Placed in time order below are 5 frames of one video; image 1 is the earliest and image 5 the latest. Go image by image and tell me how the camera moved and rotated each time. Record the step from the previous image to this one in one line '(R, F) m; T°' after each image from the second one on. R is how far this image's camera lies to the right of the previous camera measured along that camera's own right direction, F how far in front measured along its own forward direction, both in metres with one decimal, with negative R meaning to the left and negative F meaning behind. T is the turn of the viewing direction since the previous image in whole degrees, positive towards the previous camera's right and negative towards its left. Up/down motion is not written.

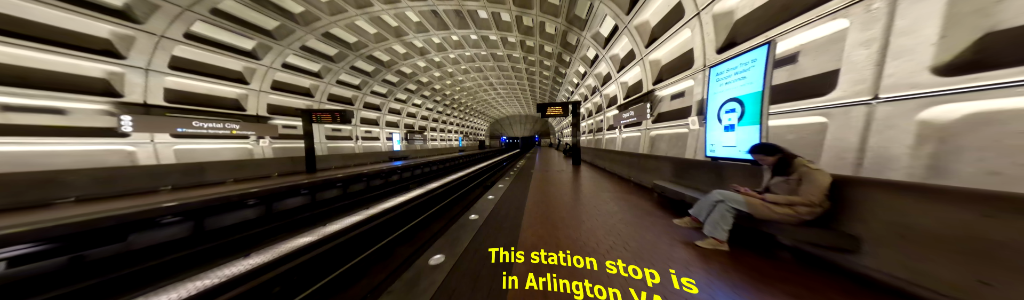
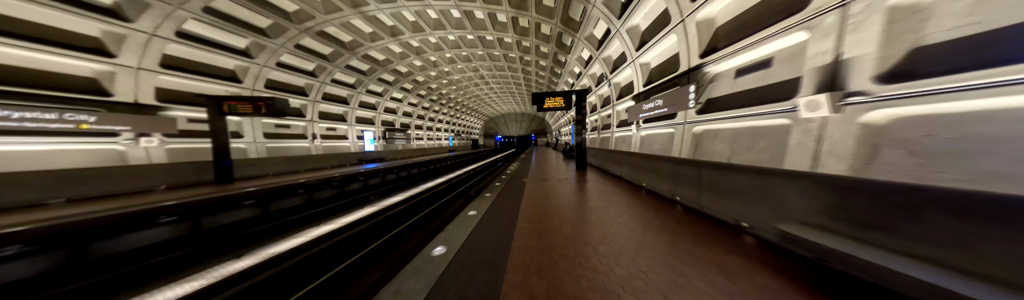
(+0.2, +1.2) m; +1°
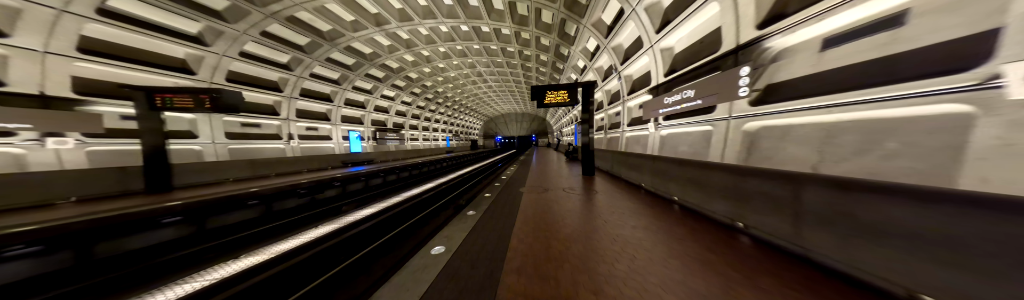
(+0.1, +0.6) m; 0°
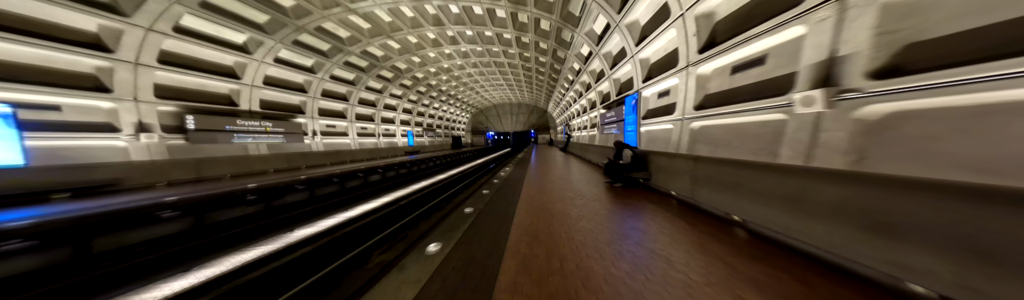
(+0.2, +1.7) m; +4°
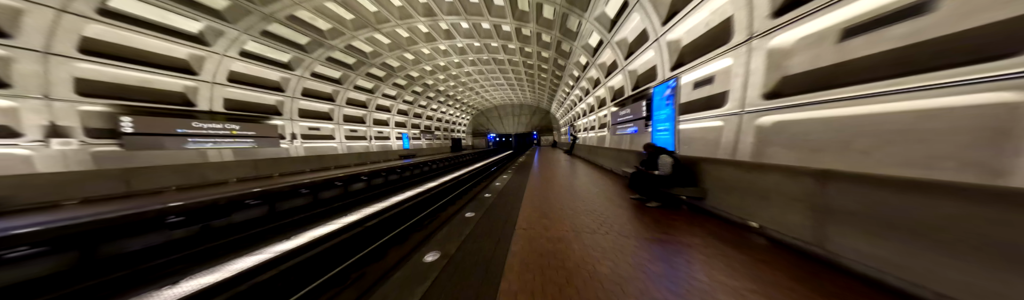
(+0.1, +0.9) m; -1°
